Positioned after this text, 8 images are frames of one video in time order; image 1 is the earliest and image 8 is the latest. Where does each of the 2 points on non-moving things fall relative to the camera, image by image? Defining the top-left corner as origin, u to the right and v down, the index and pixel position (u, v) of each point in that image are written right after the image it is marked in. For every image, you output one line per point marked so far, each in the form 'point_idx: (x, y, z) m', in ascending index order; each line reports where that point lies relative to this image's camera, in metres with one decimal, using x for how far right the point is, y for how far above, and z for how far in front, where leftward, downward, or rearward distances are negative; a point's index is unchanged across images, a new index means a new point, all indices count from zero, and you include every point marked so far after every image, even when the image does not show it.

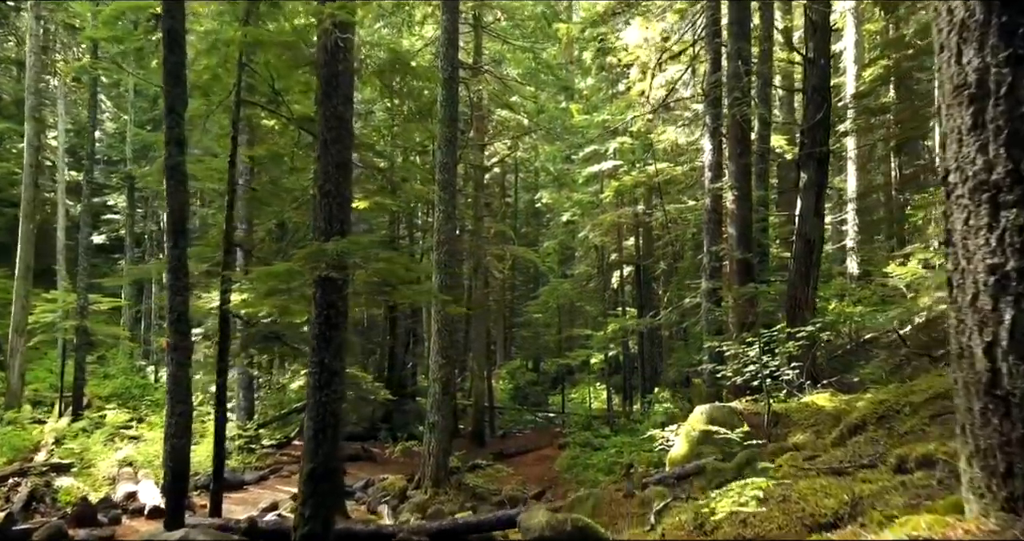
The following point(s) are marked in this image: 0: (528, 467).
0: (+0.4, -5.0, +18.4) m
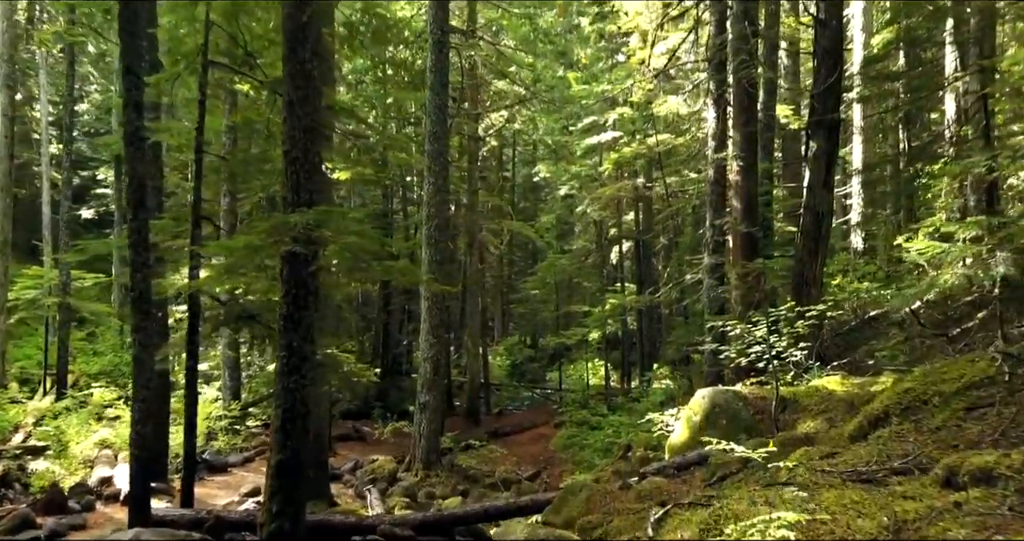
0: (+0.3, -4.4, +18.0) m
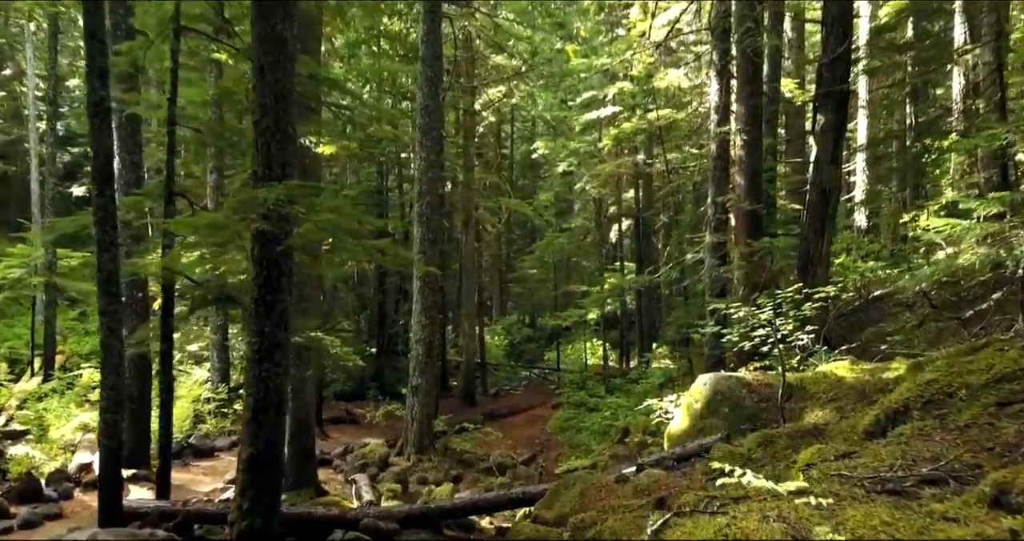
0: (+0.2, -3.9, +17.6) m
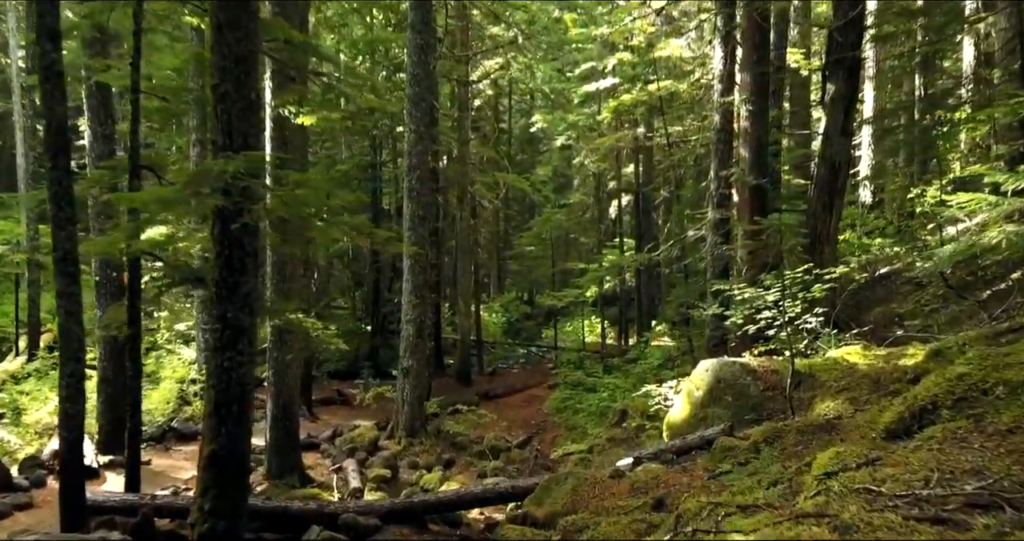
0: (+0.1, -3.3, +17.3) m
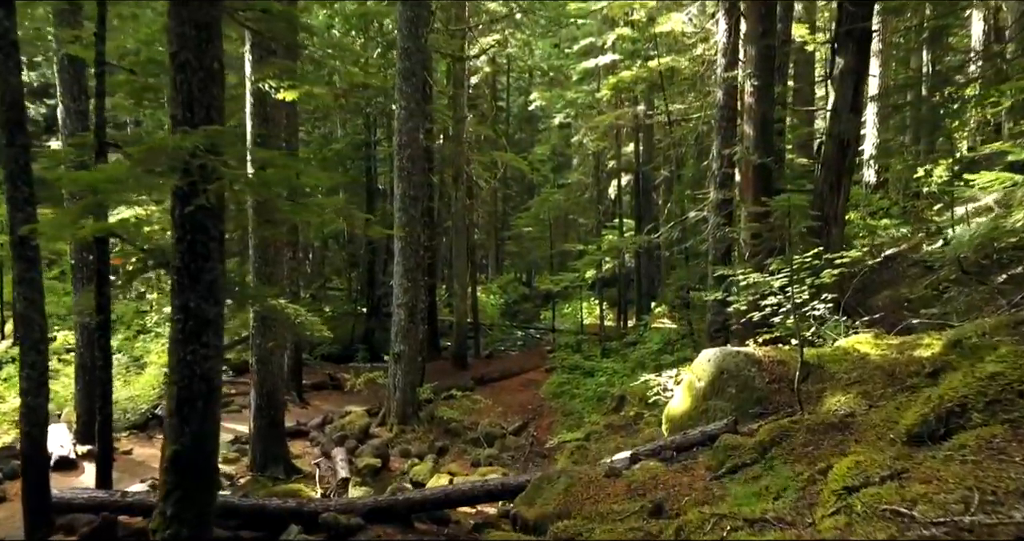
0: (0.0, -2.9, +16.9) m
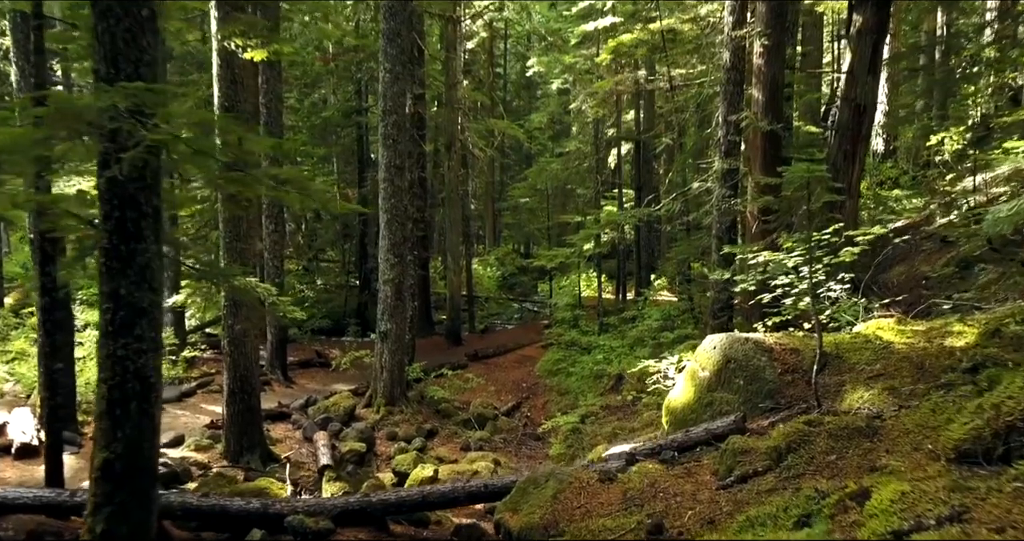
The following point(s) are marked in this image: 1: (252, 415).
0: (-0.1, -2.3, +16.4) m
1: (-3.3, -1.8, +9.0) m
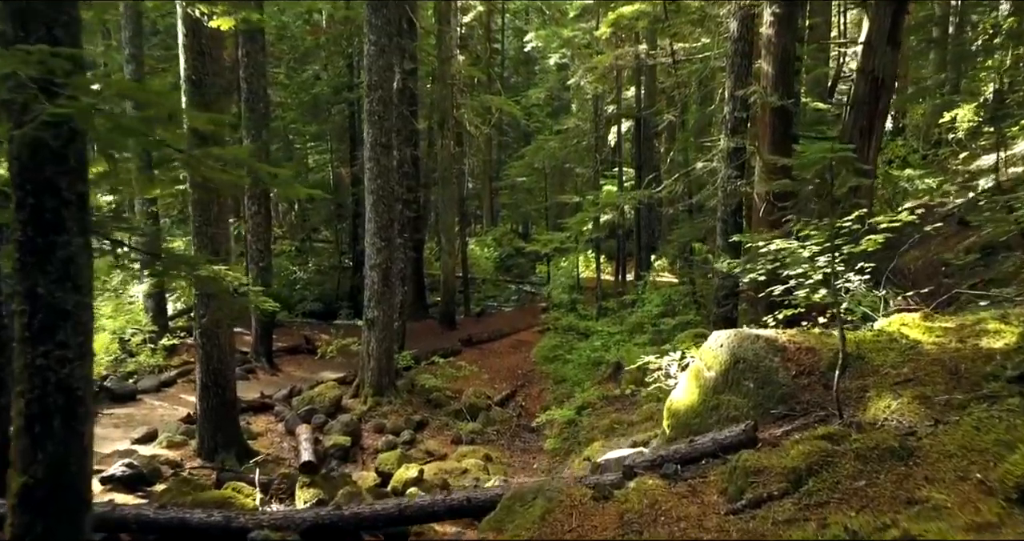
0: (-0.2, -1.9, +15.9) m
1: (-3.4, -1.6, +8.5) m
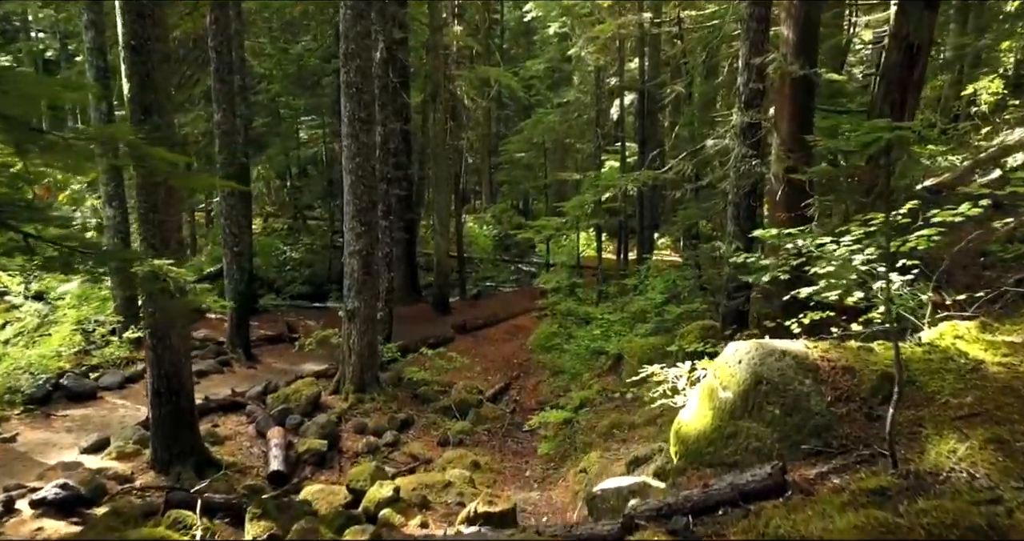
0: (-0.3, -1.5, +15.0) m
1: (-3.5, -1.5, +7.6) m
